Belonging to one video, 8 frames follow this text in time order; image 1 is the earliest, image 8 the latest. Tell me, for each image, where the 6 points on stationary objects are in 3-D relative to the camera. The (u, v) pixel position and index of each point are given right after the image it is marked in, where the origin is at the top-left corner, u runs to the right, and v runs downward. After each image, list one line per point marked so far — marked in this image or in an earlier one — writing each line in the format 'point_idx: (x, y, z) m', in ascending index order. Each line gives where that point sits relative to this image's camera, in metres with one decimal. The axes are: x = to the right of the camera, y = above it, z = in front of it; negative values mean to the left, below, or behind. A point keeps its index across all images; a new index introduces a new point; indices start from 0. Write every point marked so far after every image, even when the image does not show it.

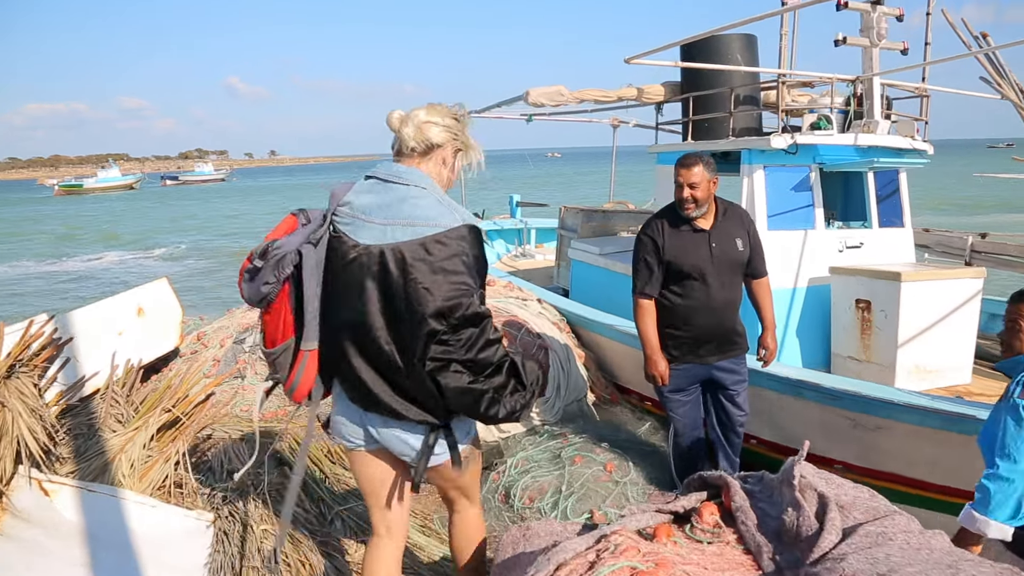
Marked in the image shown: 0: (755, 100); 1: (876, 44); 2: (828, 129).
0: (+2.3, +1.8, +7.0) m
1: (+3.2, +2.1, +6.3) m
2: (+2.8, +1.4, +6.3) m
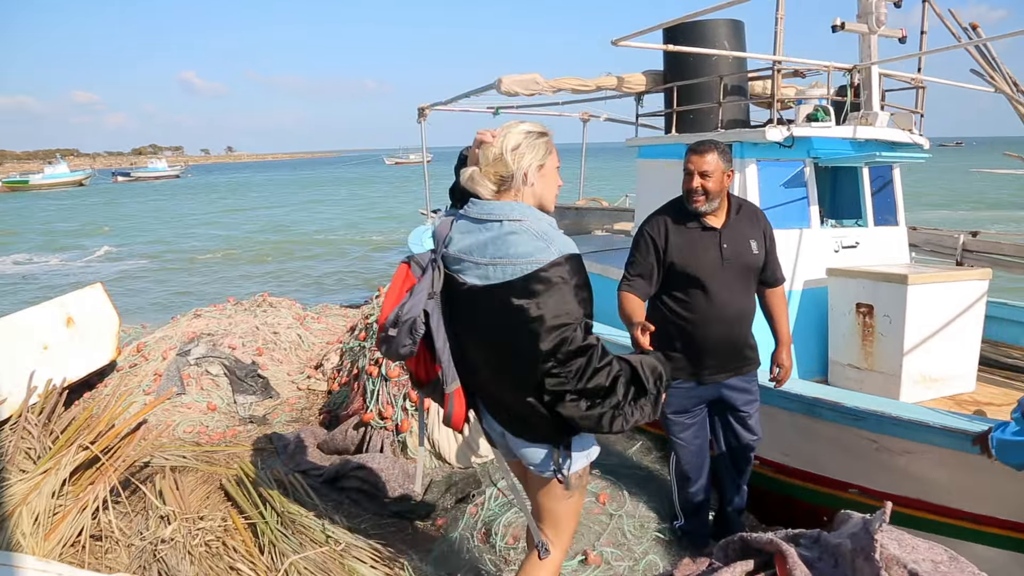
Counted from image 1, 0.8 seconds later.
0: (+2.1, +1.8, +6.6) m
1: (+3.0, +2.1, +5.9) m
2: (+2.6, +1.4, +5.9) m
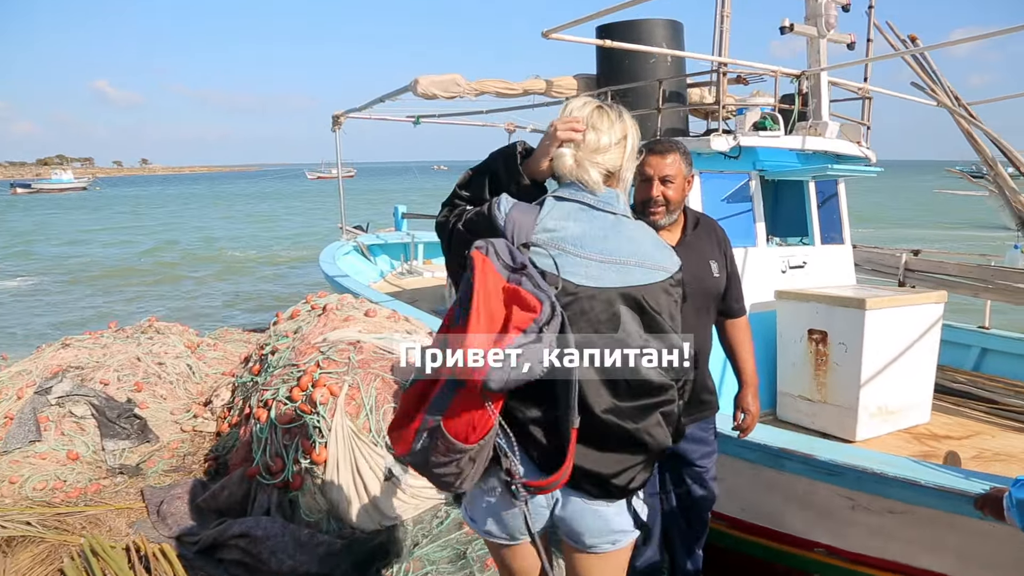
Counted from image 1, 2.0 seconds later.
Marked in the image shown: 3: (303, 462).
0: (+1.4, +1.6, +6.1) m
1: (+2.4, +1.9, +5.5) m
2: (+2.0, +1.2, +5.5) m
3: (-1.2, -1.0, +4.3) m
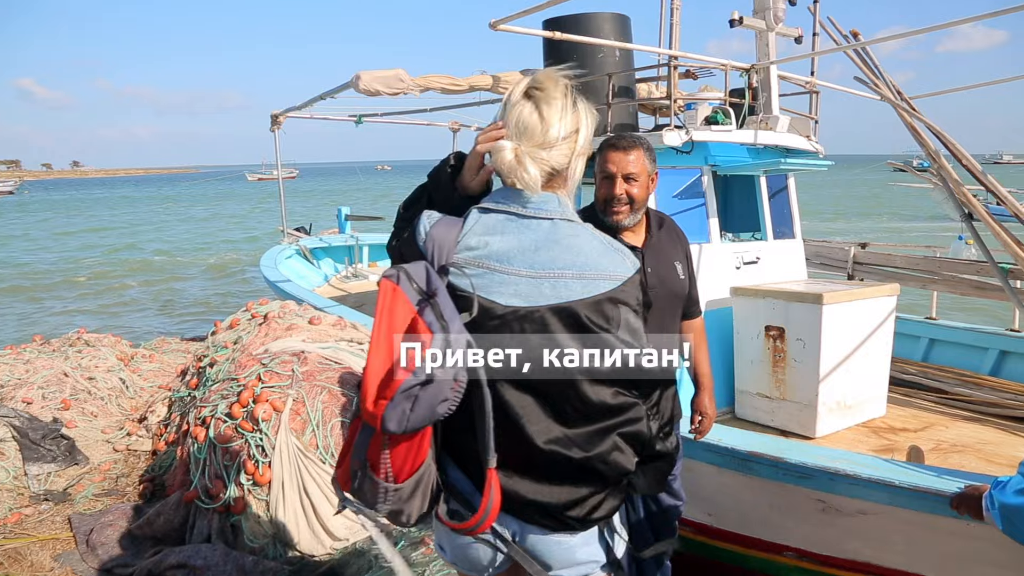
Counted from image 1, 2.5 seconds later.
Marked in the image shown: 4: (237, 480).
0: (+1.0, +1.6, +6.0) m
1: (+2.0, +2.0, +5.5) m
2: (+1.6, +1.2, +5.4) m
3: (-1.5, -1.1, +4.0) m
4: (-1.5, -1.1, +4.0) m
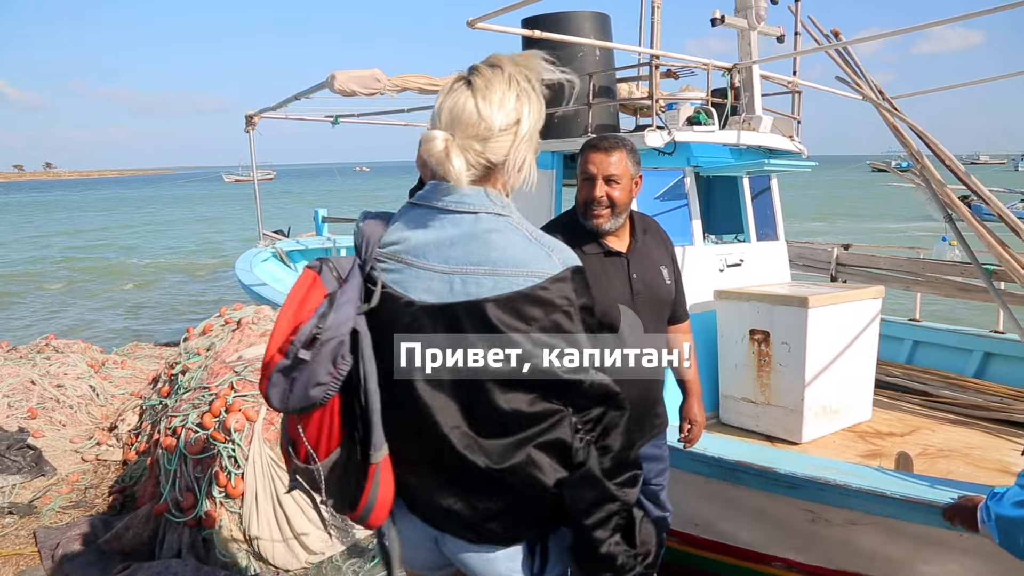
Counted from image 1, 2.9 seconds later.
0: (+0.8, +1.6, +6.0) m
1: (+1.8, +2.0, +5.4) m
2: (+1.4, +1.2, +5.3) m
3: (-1.6, -1.1, +3.9) m
4: (-1.6, -1.1, +3.9) m
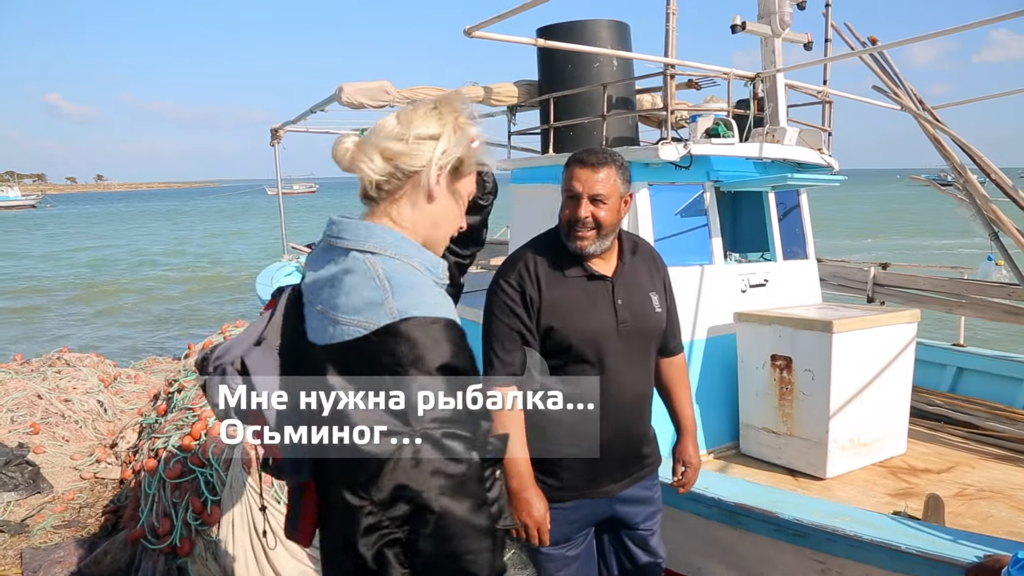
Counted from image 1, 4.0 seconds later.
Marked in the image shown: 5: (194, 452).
0: (+0.9, +1.5, +5.7) m
1: (+1.9, +1.8, +5.1) m
2: (+1.5, +1.0, +5.0) m
3: (-1.6, -1.2, +3.7) m
4: (-1.7, -1.2, +3.7) m
5: (-1.7, -0.9, +4.0) m
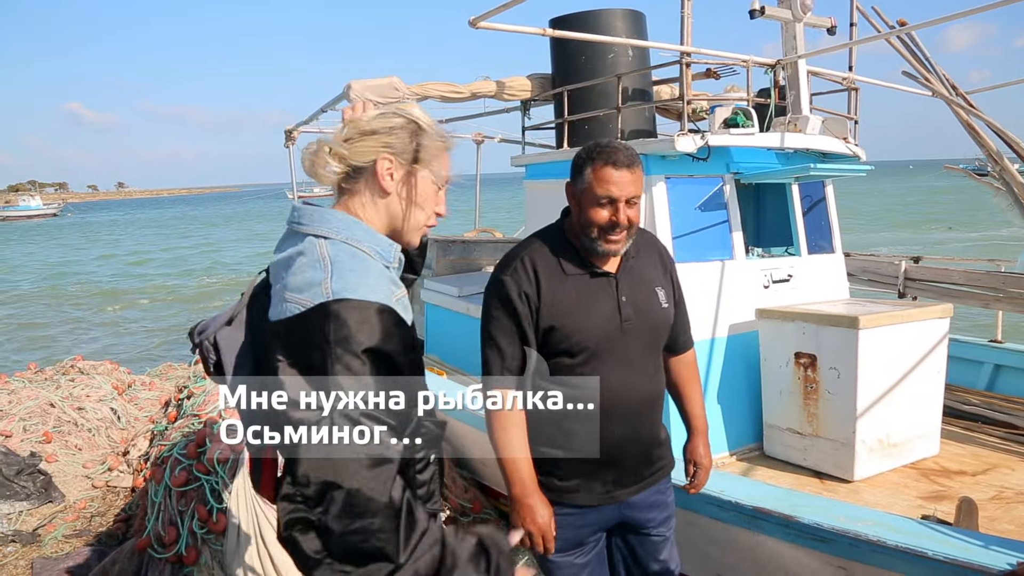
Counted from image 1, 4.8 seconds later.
0: (+1.0, +1.5, +5.5) m
1: (+1.9, +1.8, +4.9) m
2: (+1.6, +1.1, +4.8) m
3: (-1.6, -1.2, +3.6) m
4: (-1.6, -1.2, +3.6) m
5: (-1.7, -0.9, +3.9) m
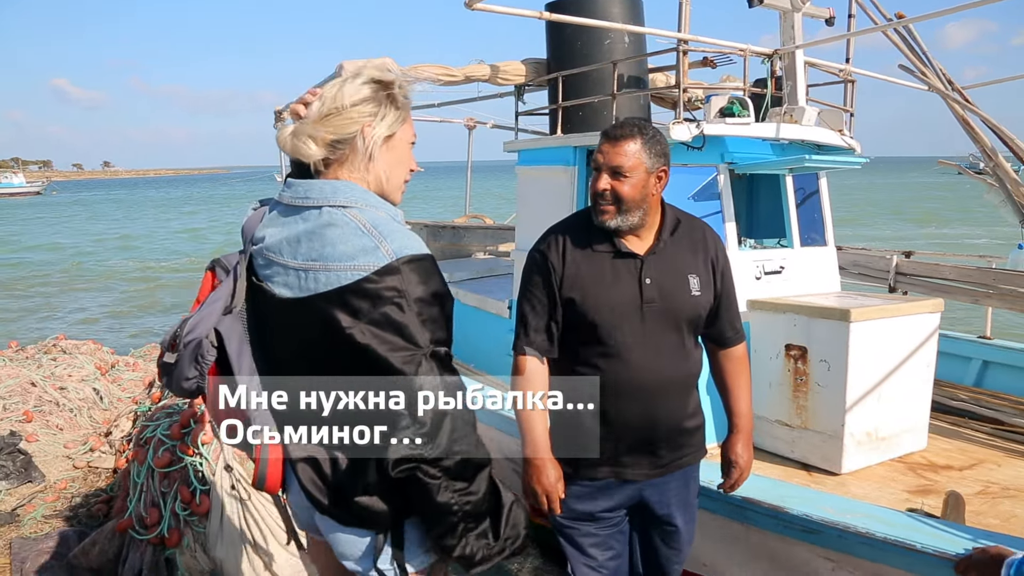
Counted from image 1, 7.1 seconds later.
0: (+1.0, +1.6, +5.5) m
1: (+1.9, +1.9, +4.8) m
2: (+1.5, +1.1, +4.8) m
3: (-1.6, -1.1, +3.5) m
4: (-1.7, -1.1, +3.6) m
5: (-1.7, -0.8, +3.8) m
